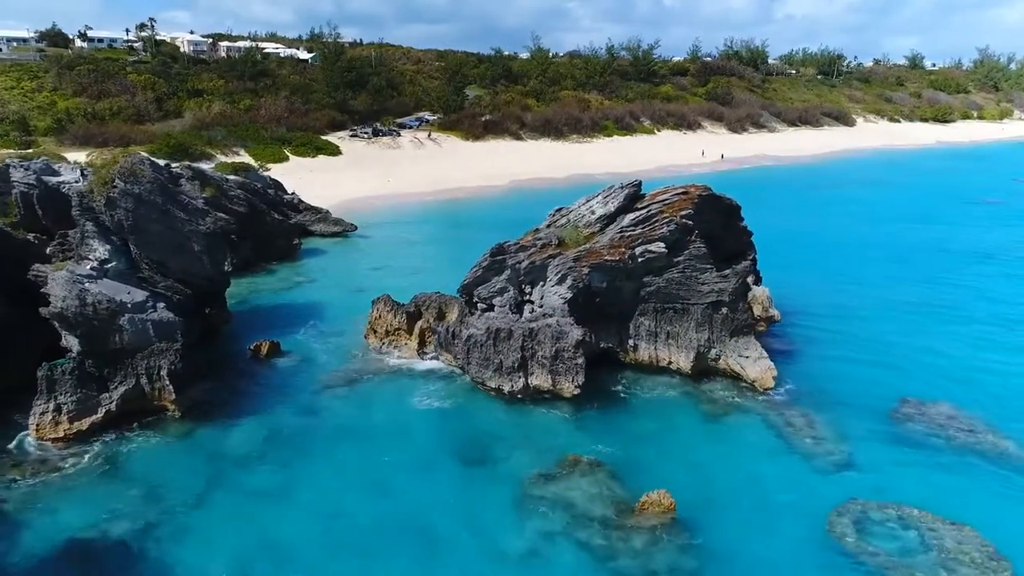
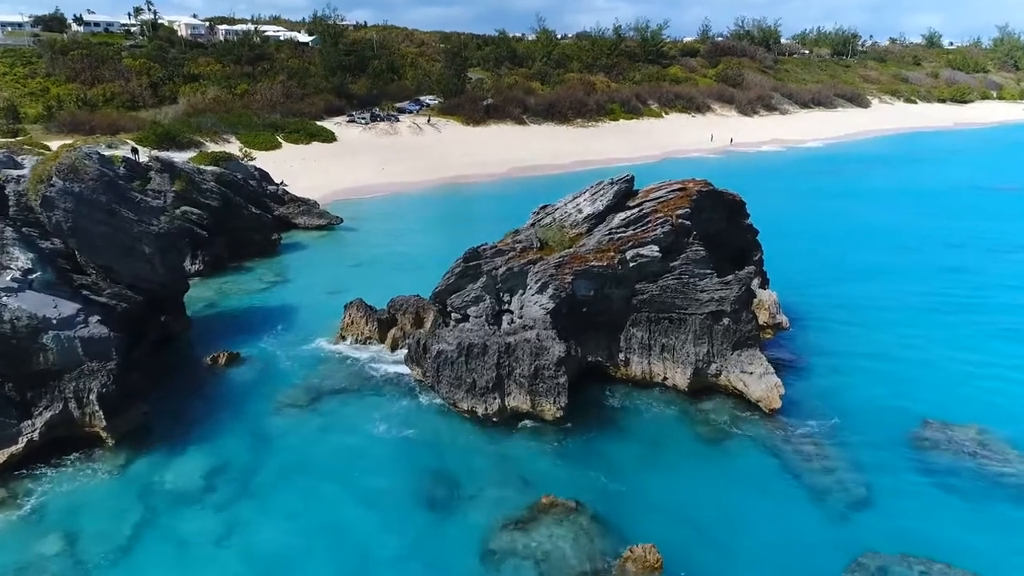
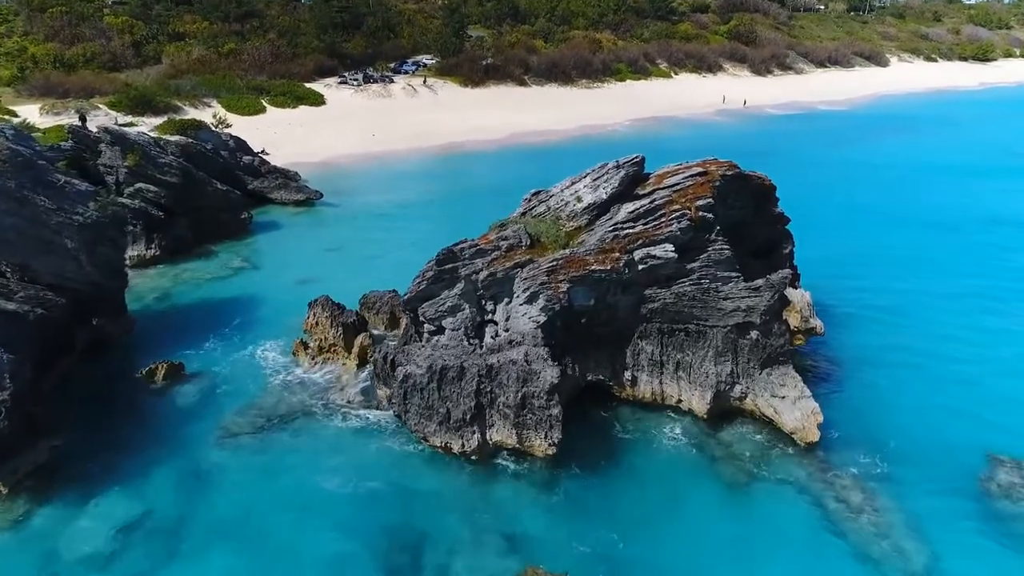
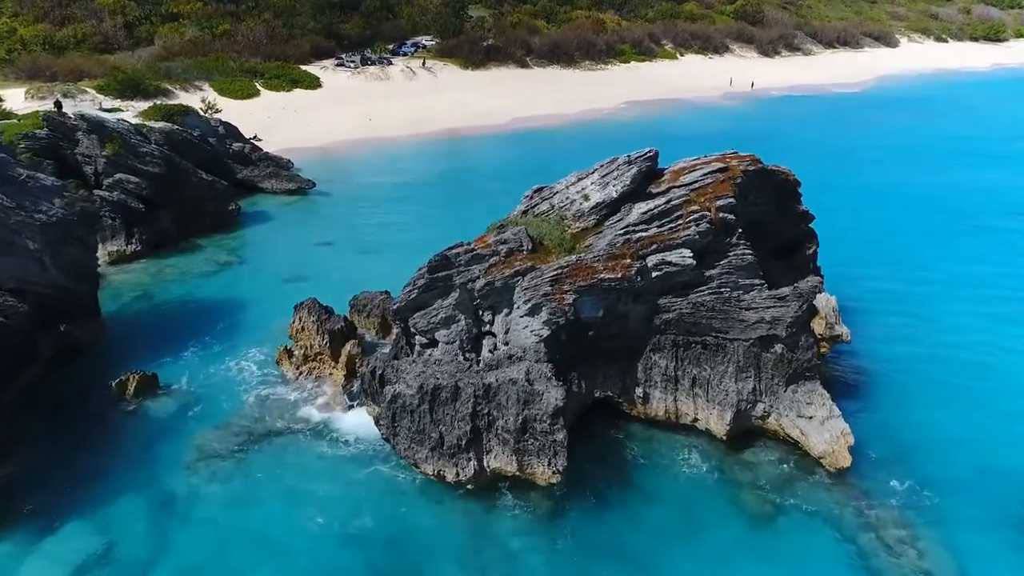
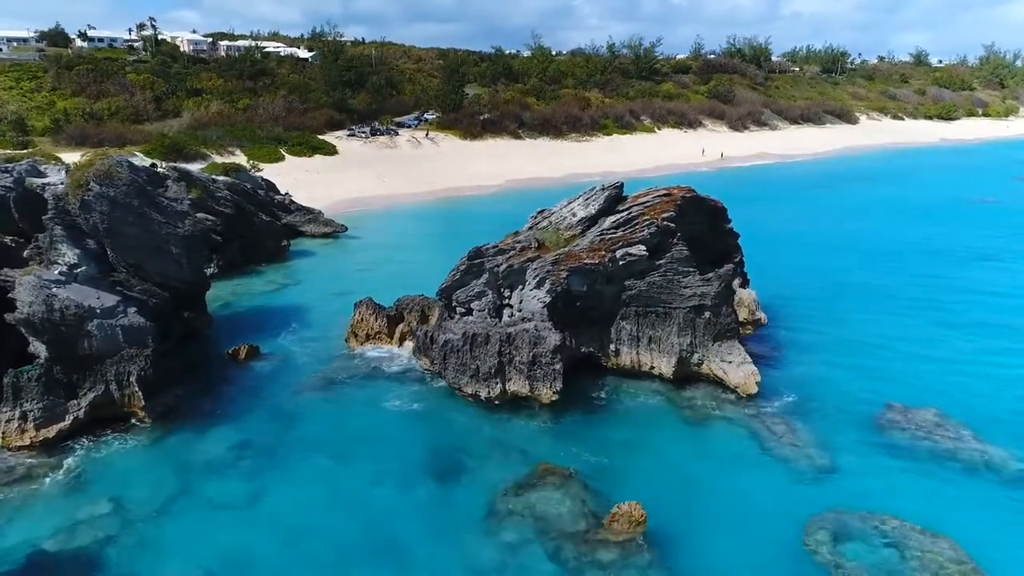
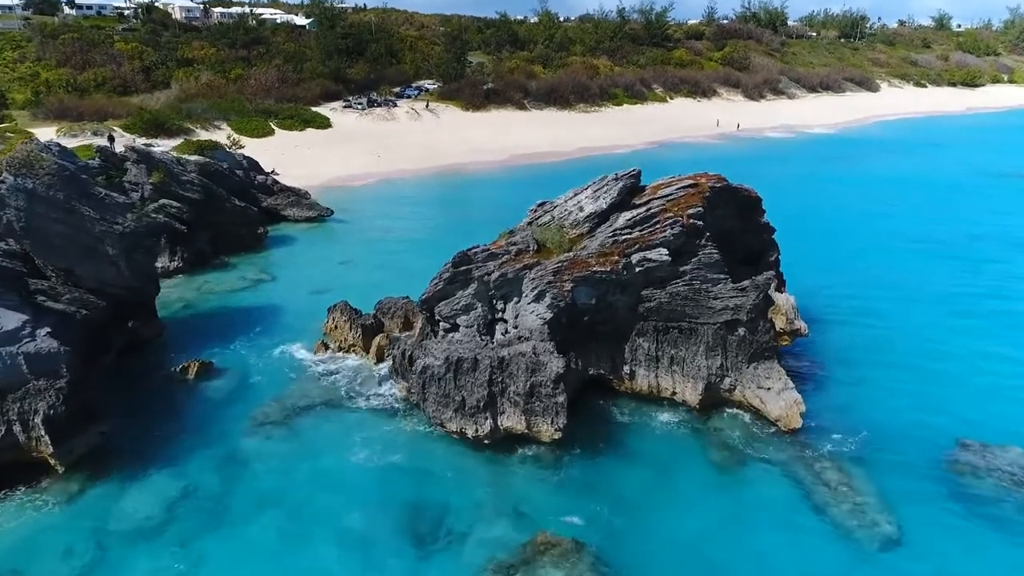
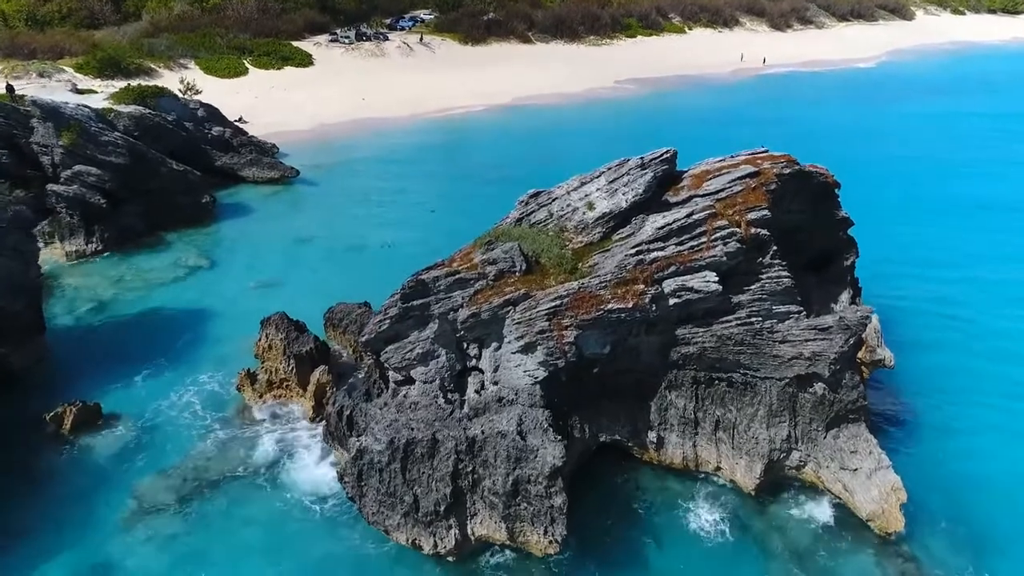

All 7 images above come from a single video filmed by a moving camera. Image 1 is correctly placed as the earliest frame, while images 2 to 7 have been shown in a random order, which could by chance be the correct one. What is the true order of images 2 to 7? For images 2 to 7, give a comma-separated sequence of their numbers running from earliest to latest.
5, 2, 6, 3, 4, 7
